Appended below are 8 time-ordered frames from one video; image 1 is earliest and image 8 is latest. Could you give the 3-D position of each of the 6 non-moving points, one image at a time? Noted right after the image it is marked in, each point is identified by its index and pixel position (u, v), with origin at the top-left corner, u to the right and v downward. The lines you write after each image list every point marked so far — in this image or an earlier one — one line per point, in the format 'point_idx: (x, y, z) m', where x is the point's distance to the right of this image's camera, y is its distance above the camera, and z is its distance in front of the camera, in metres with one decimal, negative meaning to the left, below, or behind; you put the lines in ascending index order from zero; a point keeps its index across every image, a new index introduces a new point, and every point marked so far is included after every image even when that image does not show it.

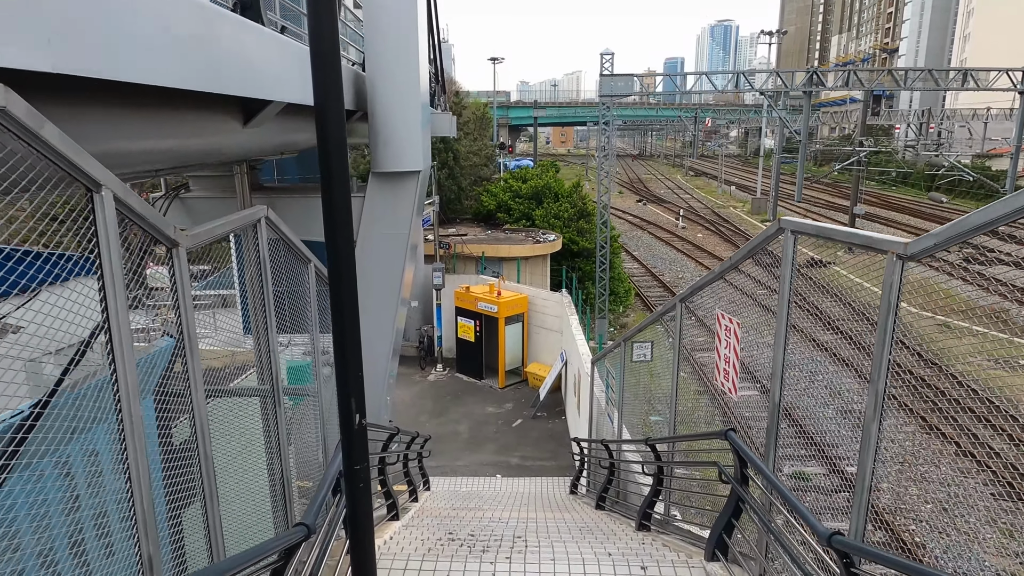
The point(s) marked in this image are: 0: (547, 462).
0: (+0.6, -2.8, +10.7) m
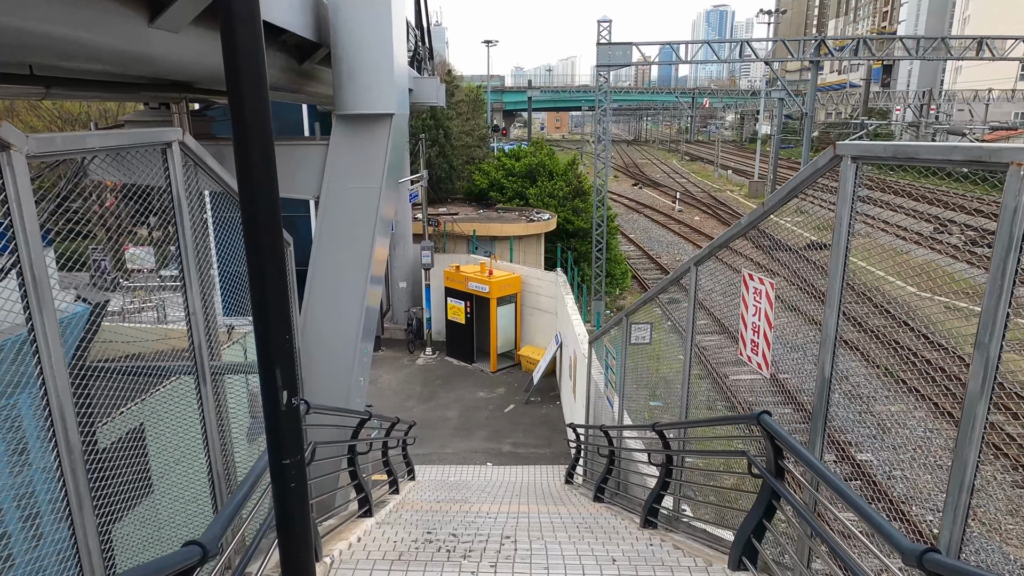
0: (+0.4, -2.4, +10.1) m
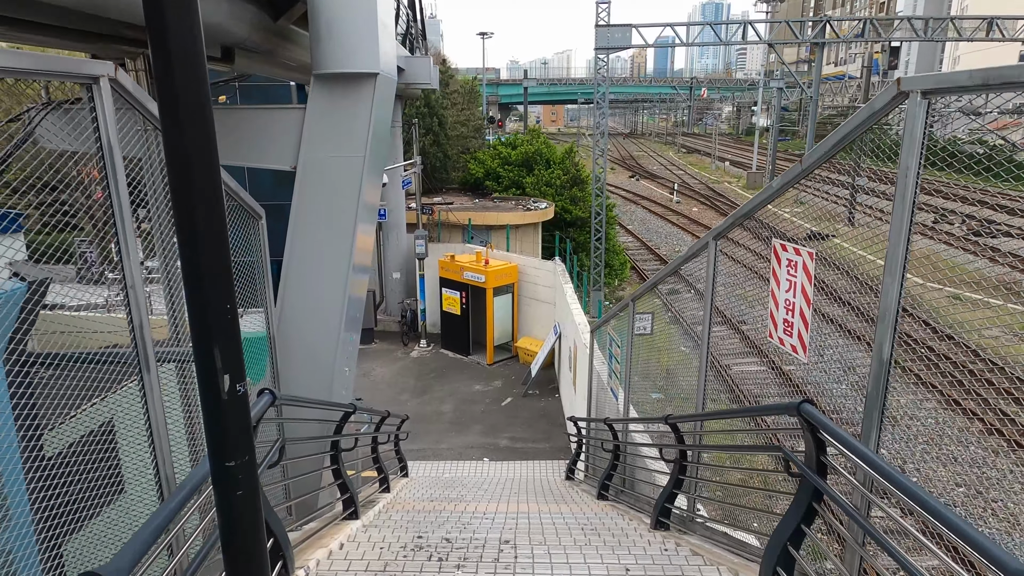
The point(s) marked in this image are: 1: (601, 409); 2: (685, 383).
0: (+0.4, -2.3, +9.7) m
1: (+1.0, -1.3, +7.2) m
2: (+1.2, -0.8, +5.2) m
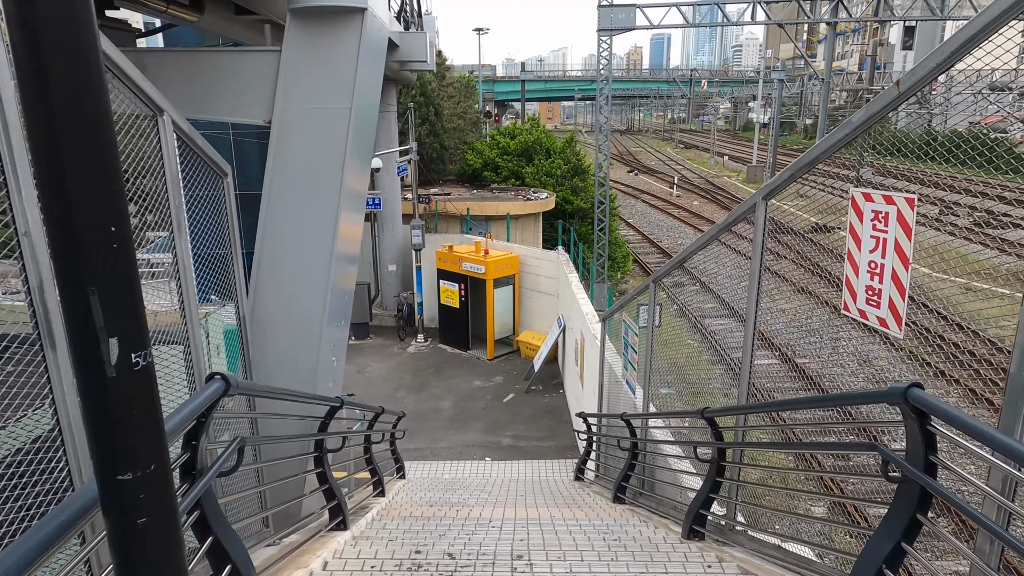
0: (+0.4, -2.1, +9.2) m
1: (+1.0, -1.1, +6.7) m
2: (+1.3, -0.6, +4.7) m
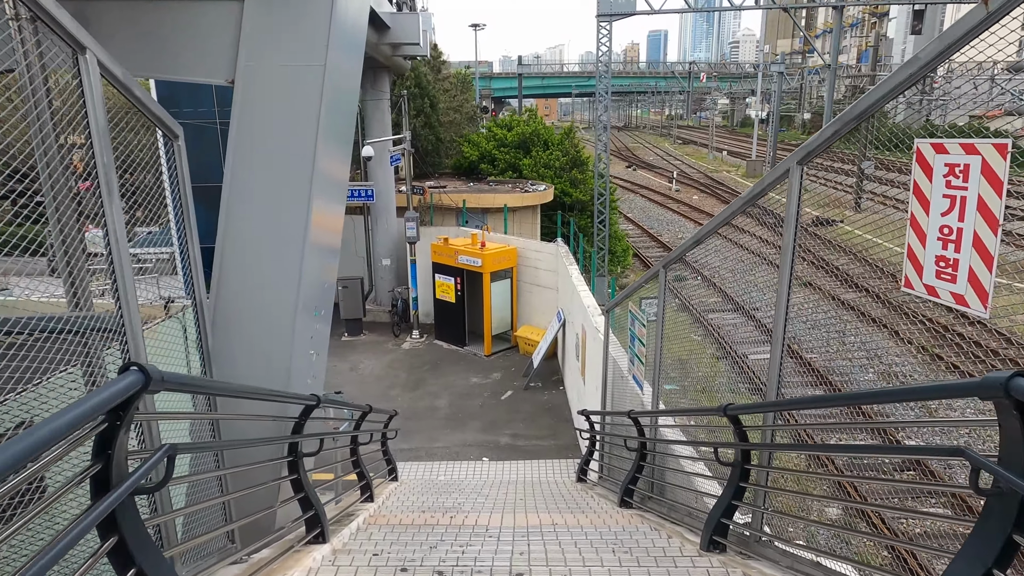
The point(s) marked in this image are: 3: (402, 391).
0: (+0.4, -2.0, +8.8) m
1: (+1.0, -1.0, +6.3) m
2: (+1.2, -0.5, +4.3) m
3: (-1.7, -1.6, +10.5) m
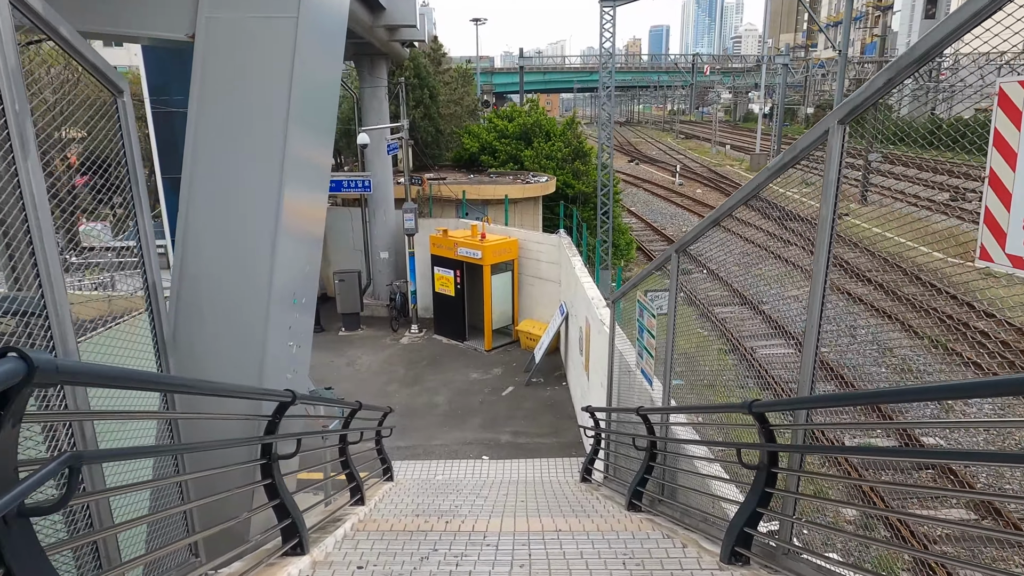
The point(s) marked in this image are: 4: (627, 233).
0: (+0.4, -1.9, +8.5) m
1: (+1.0, -1.0, +5.9) m
2: (+1.2, -0.5, +4.0) m
3: (-1.7, -1.5, +10.2) m
4: (+2.8, +1.3, +16.3) m
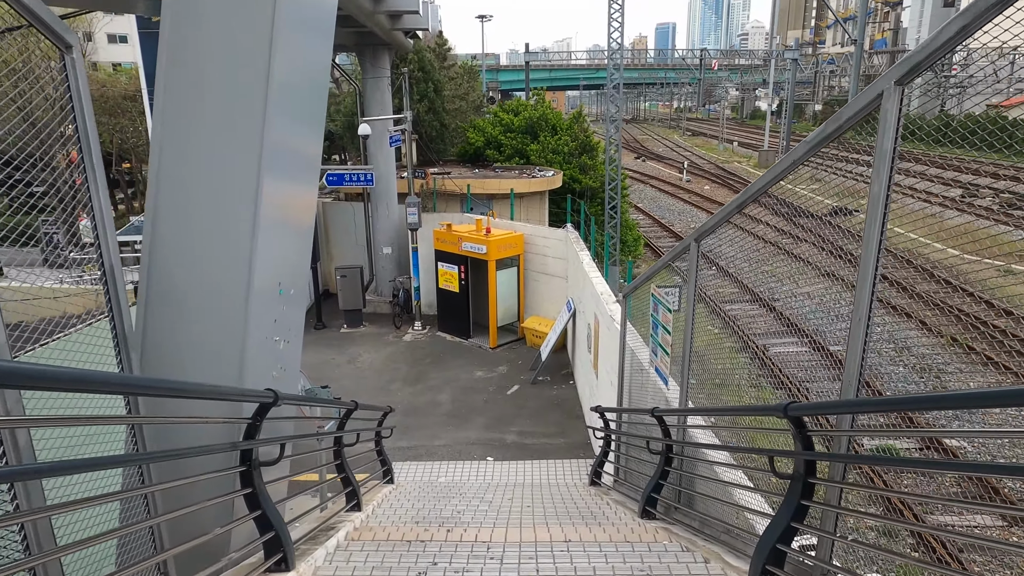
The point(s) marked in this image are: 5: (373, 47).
0: (+0.5, -1.9, +8.2) m
1: (+1.0, -0.9, +5.6) m
2: (+1.3, -0.4, +3.7) m
3: (-1.6, -1.4, +9.9) m
4: (+2.9, +1.4, +16.0) m
5: (-2.6, +4.5, +12.5) m
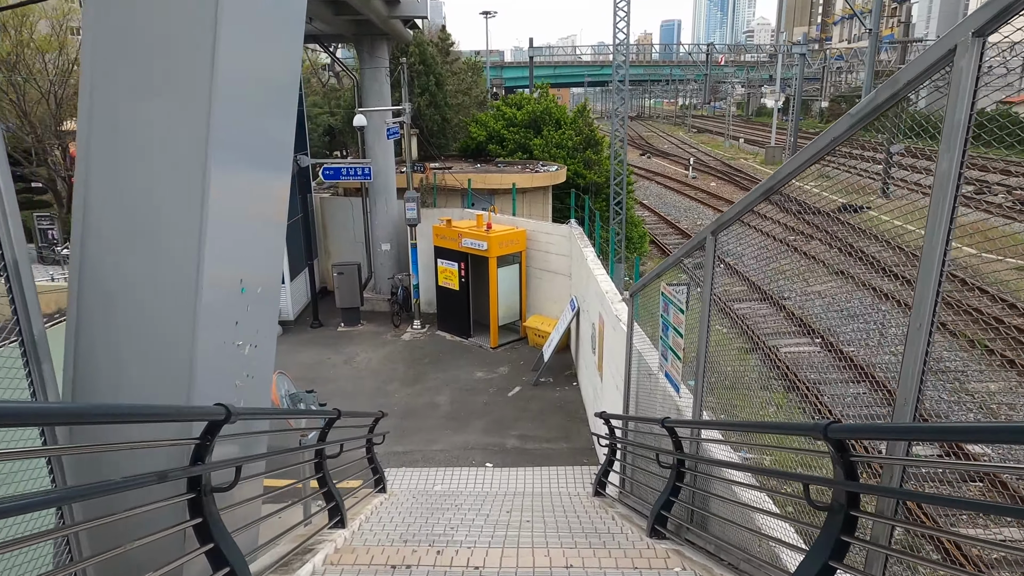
0: (+0.5, -1.8, +7.8) m
1: (+1.0, -0.9, +5.3) m
2: (+1.3, -0.4, +3.3) m
3: (-1.6, -1.4, +9.6) m
4: (+3.0, +1.5, +15.6) m
5: (-2.5, +4.5, +12.1) m
